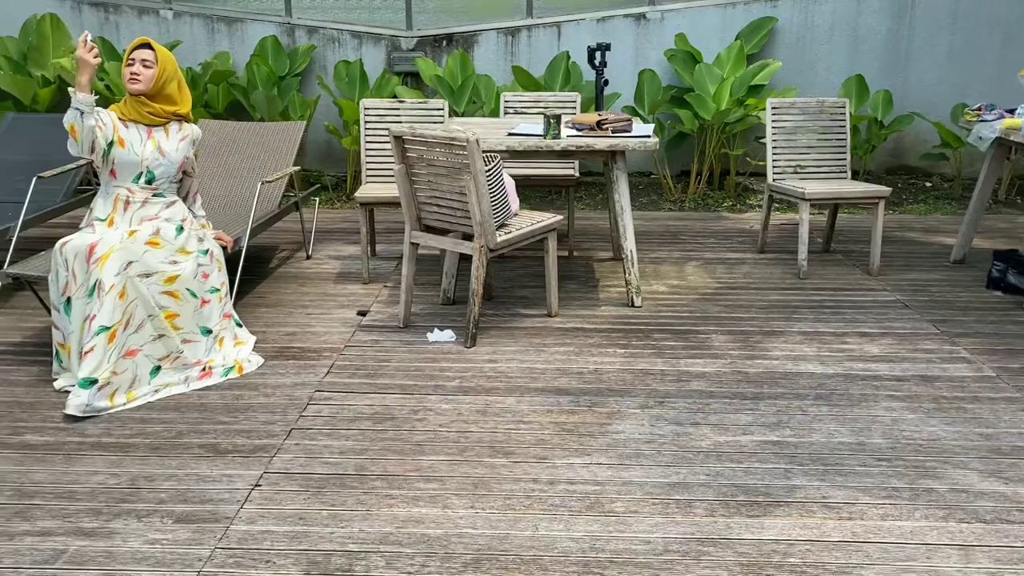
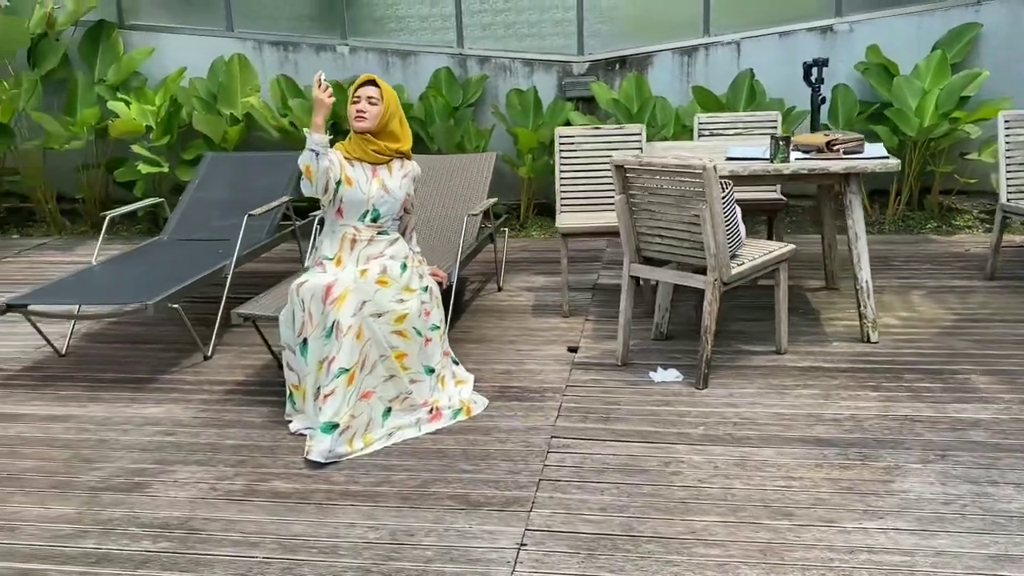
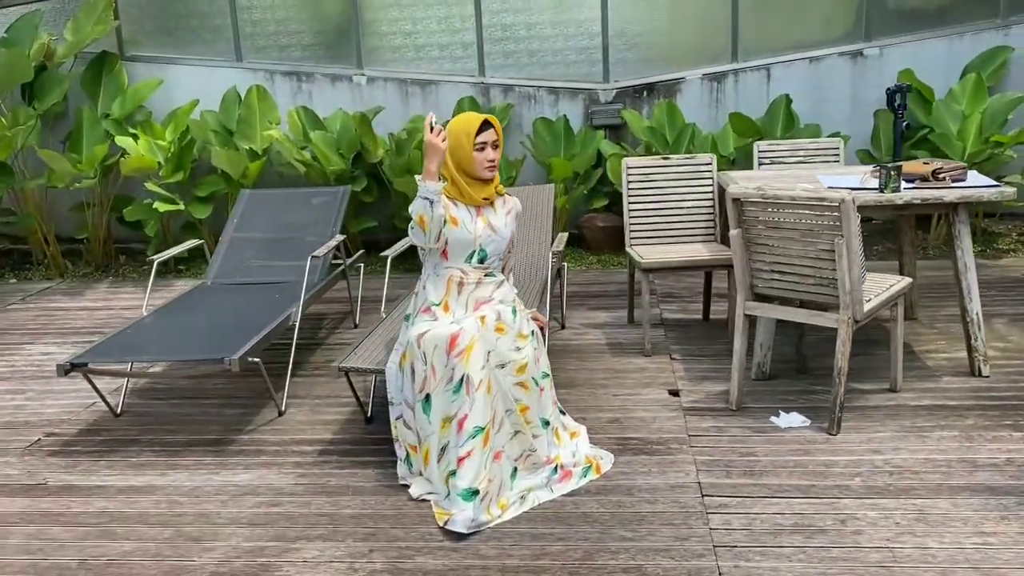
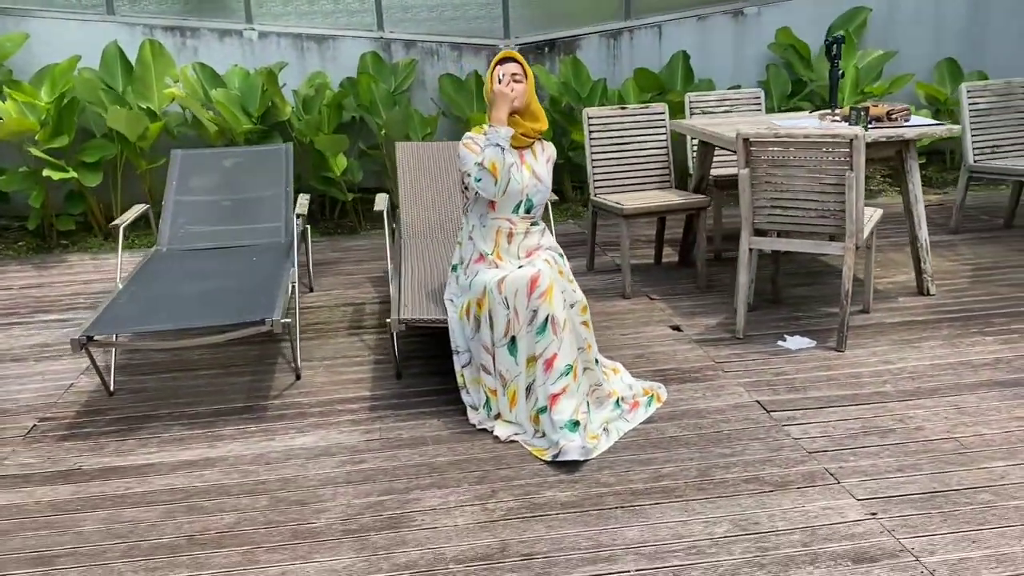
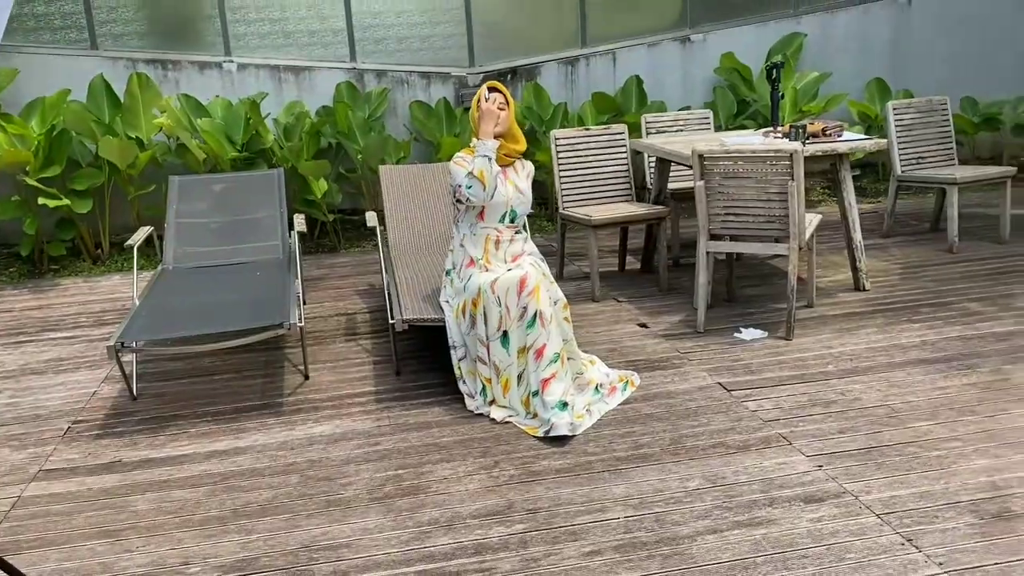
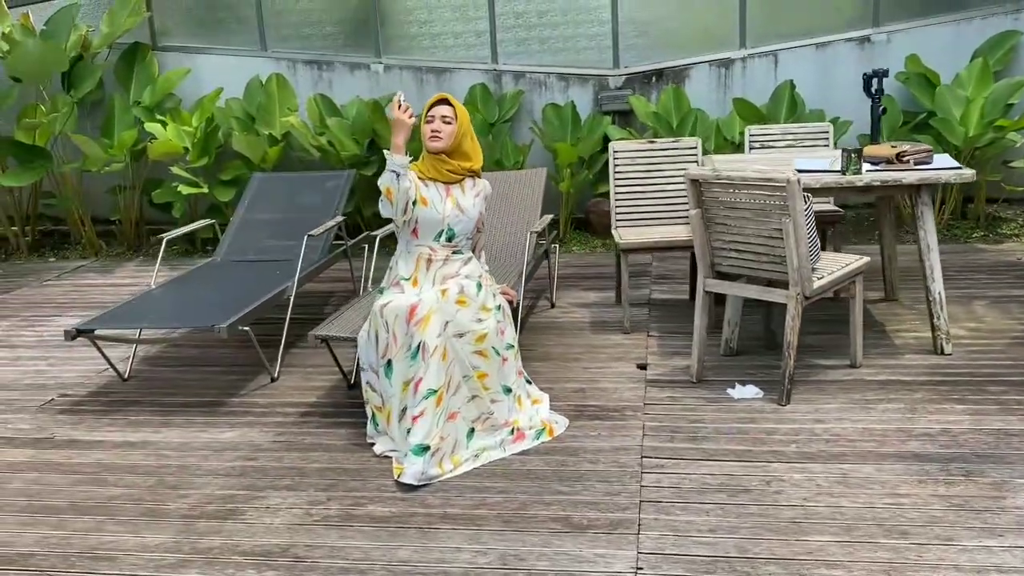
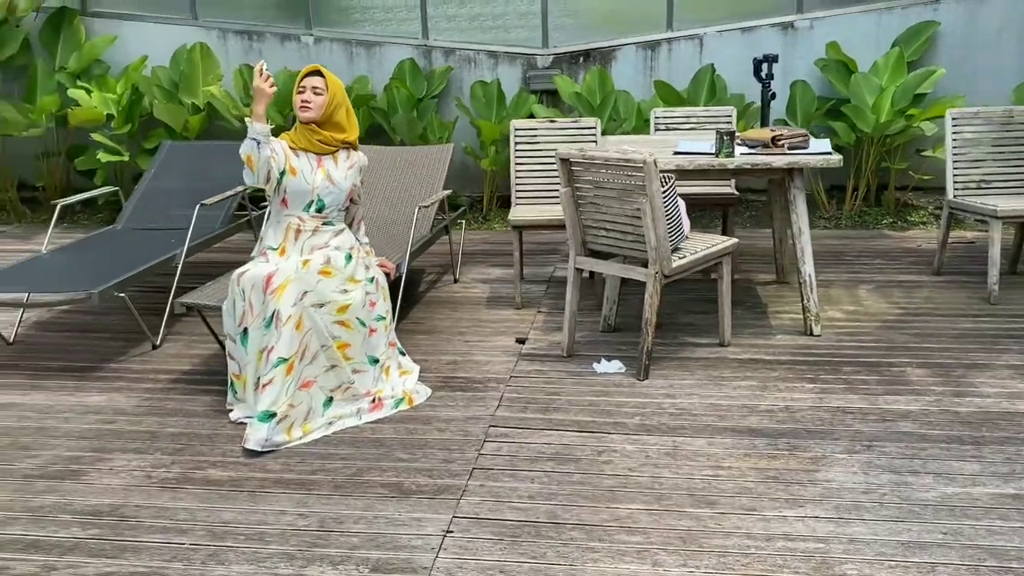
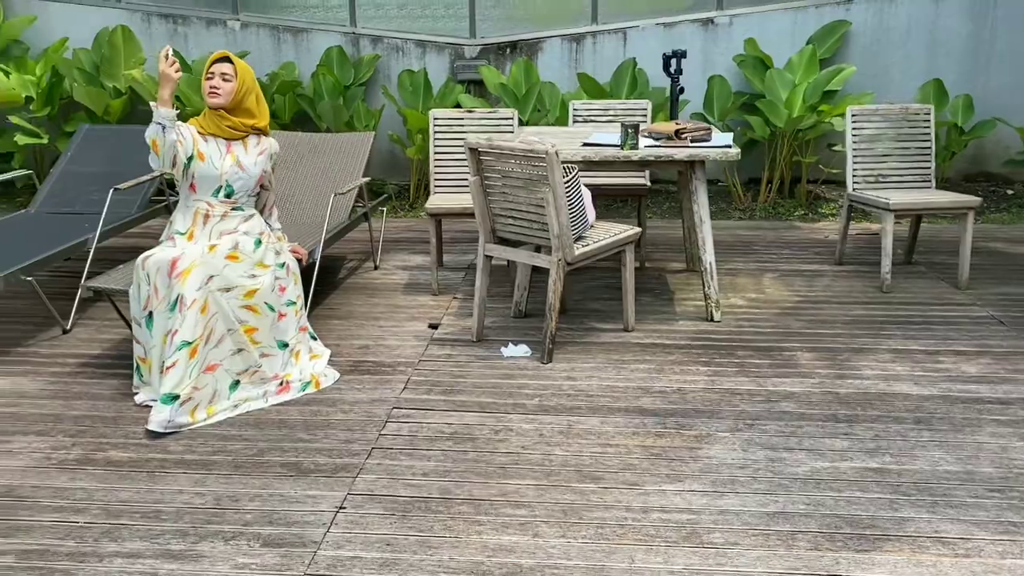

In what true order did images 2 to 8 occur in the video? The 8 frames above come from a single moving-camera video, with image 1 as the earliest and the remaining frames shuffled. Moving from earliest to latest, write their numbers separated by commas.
8, 7, 2, 6, 3, 4, 5
